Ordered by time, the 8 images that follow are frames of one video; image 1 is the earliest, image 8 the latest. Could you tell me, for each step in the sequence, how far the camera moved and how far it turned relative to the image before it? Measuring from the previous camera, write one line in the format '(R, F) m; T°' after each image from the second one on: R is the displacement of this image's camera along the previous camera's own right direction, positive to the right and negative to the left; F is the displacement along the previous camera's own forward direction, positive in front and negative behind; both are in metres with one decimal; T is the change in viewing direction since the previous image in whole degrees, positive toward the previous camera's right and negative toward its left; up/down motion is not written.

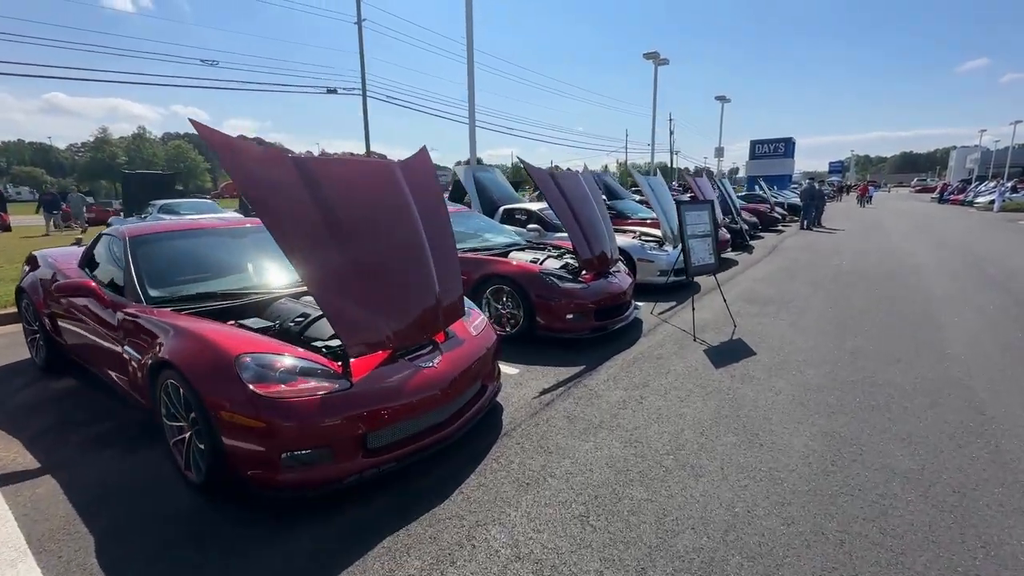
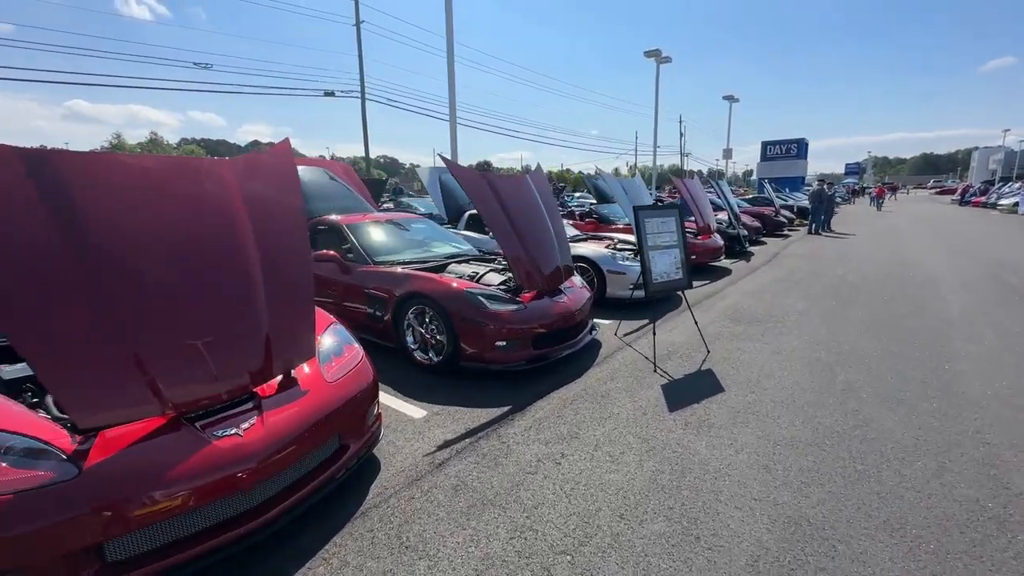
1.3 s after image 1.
(+0.8, +0.8) m; -1°
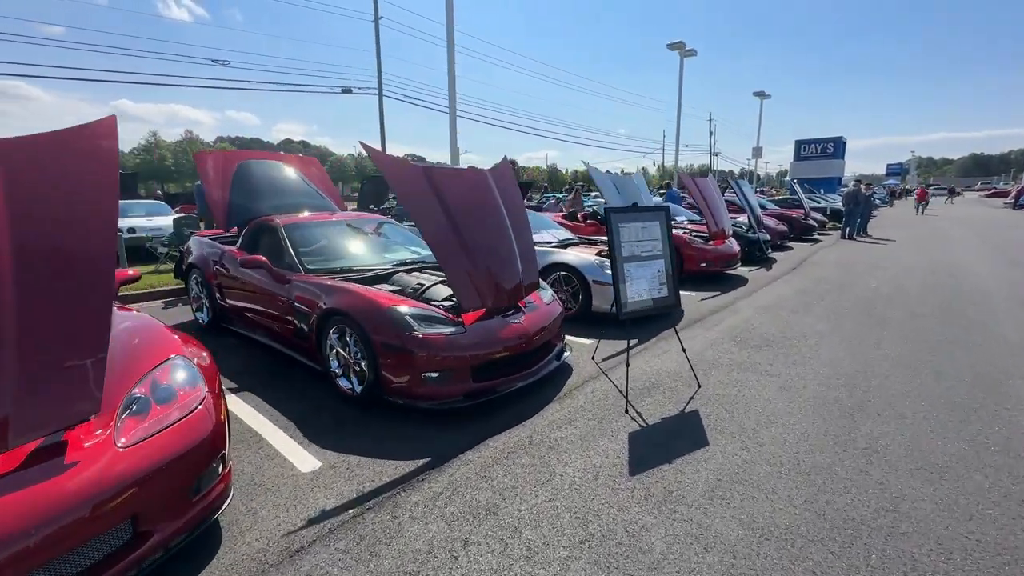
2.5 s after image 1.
(+0.7, +0.8) m; -3°
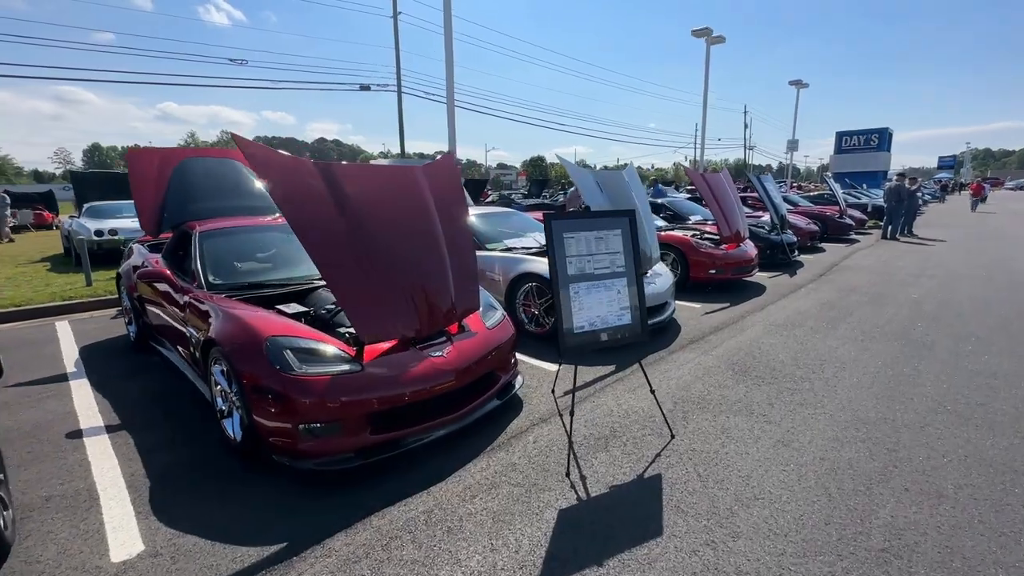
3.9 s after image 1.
(+0.7, +0.8) m; -4°
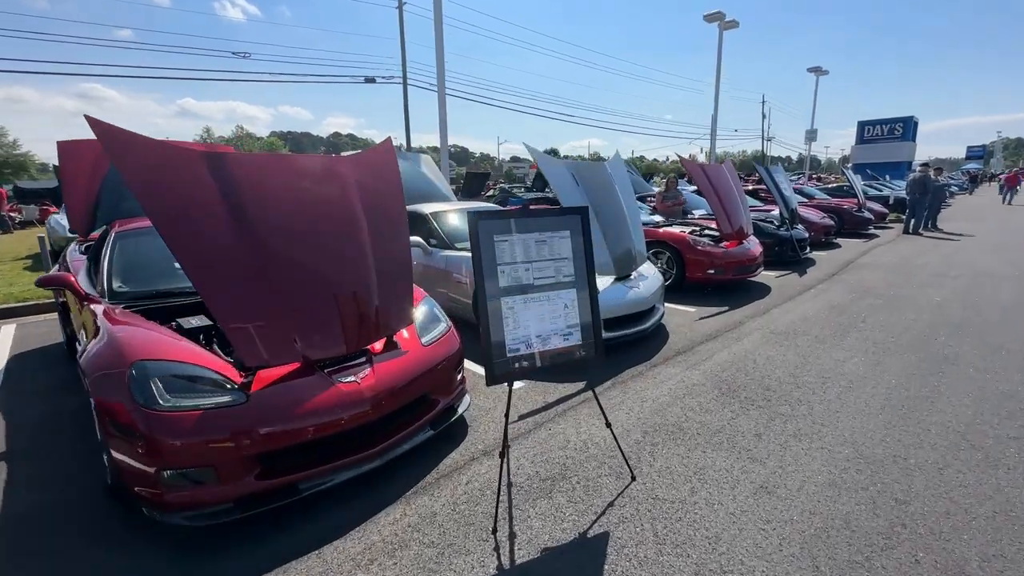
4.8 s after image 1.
(+0.5, +0.5) m; -2°
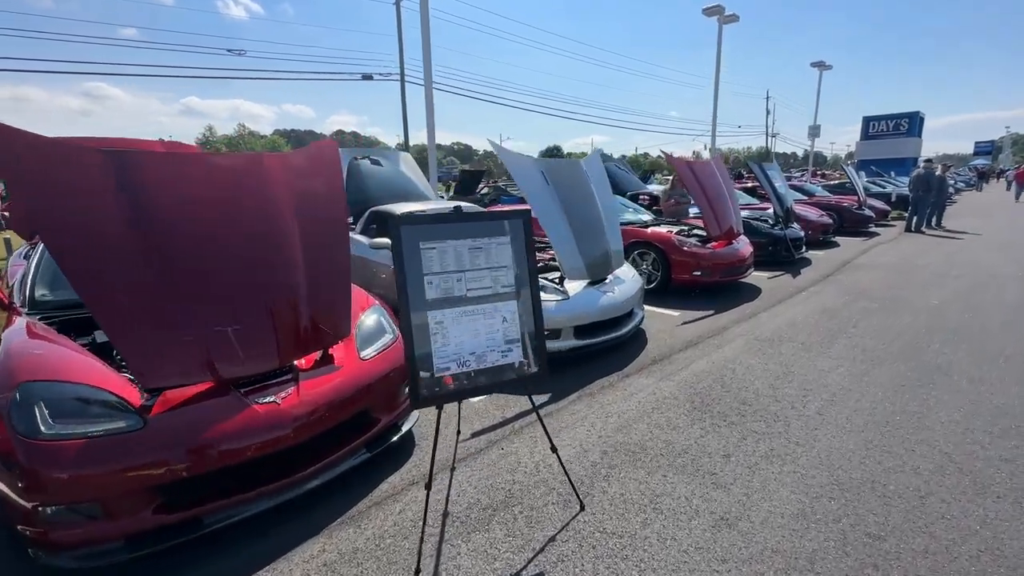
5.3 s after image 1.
(+0.4, +0.2) m; 0°
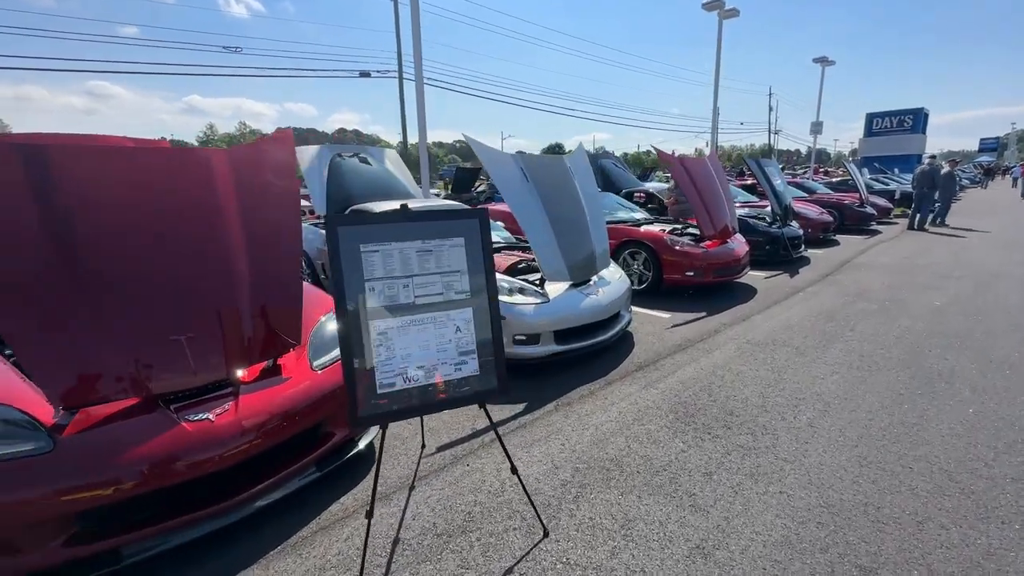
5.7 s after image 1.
(+0.2, +0.2) m; 0°
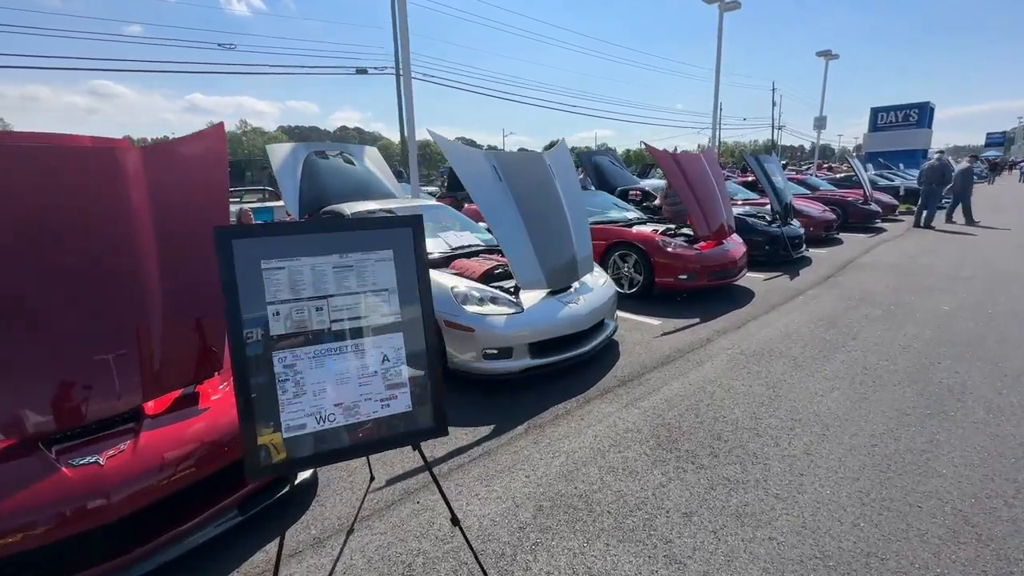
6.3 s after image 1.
(+0.3, +0.3) m; 0°
